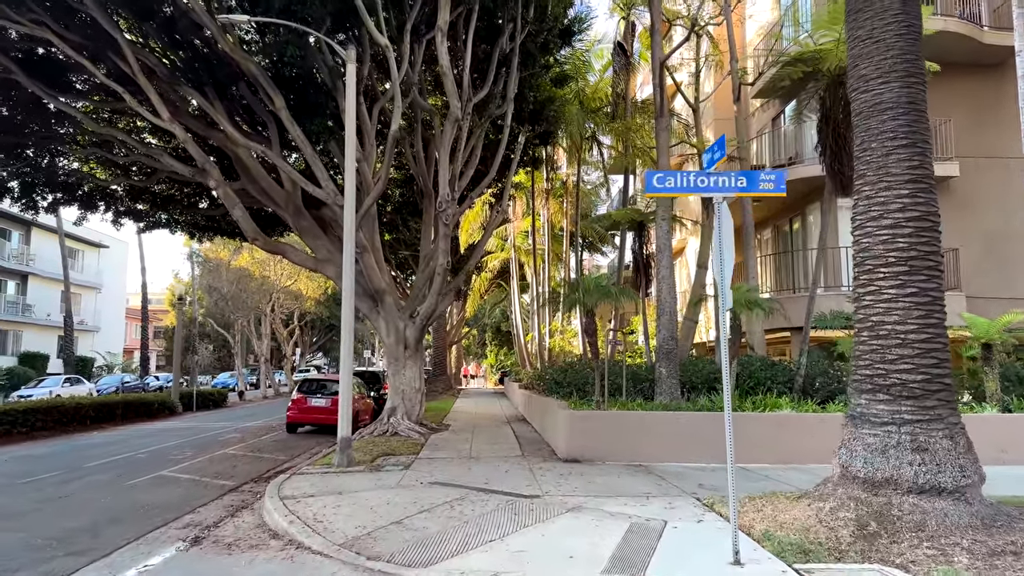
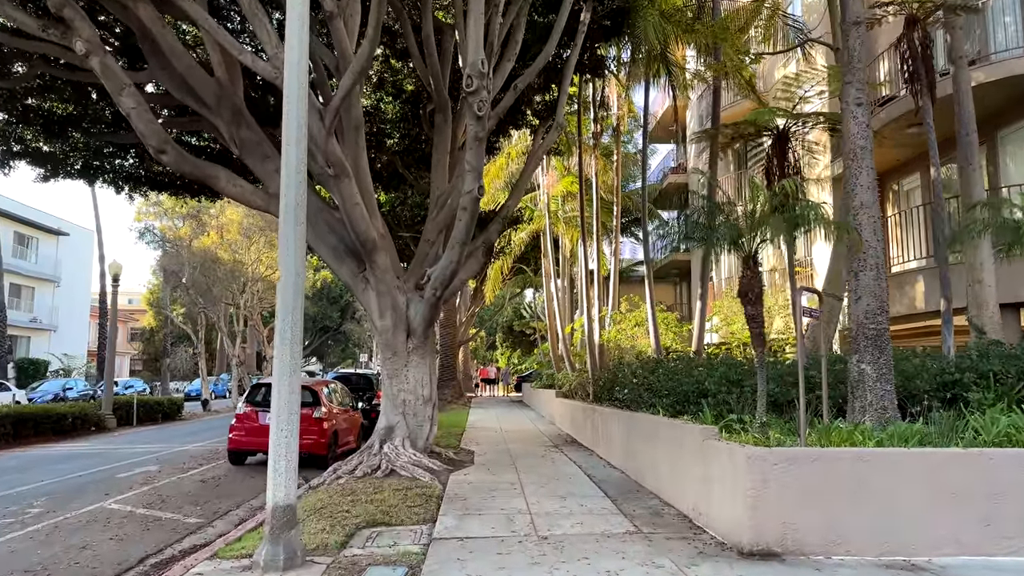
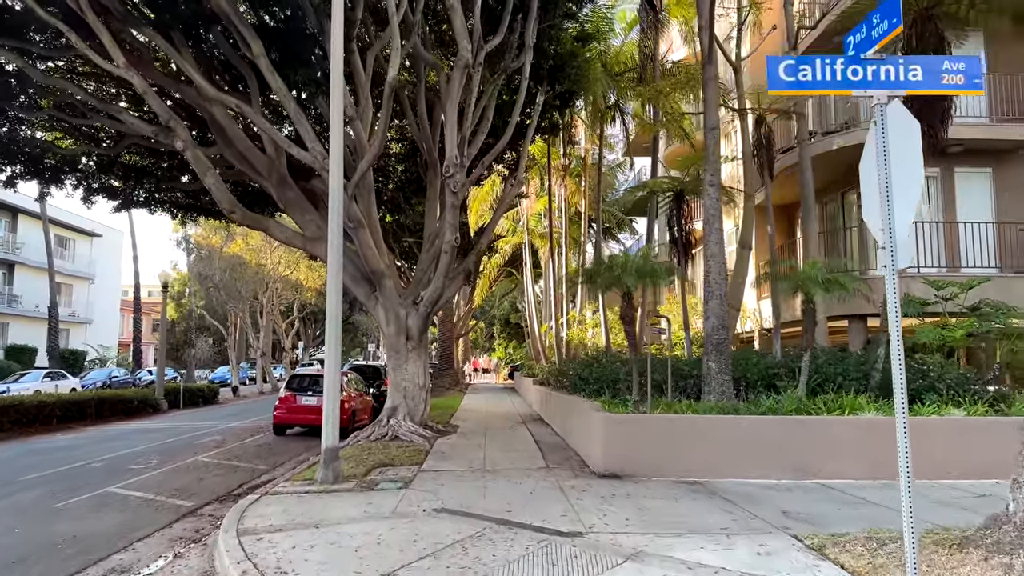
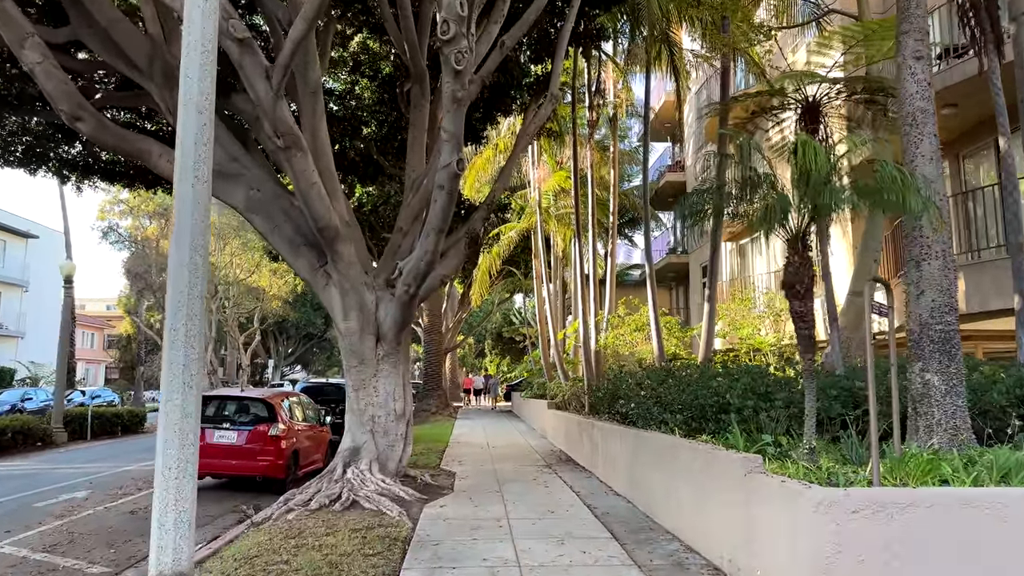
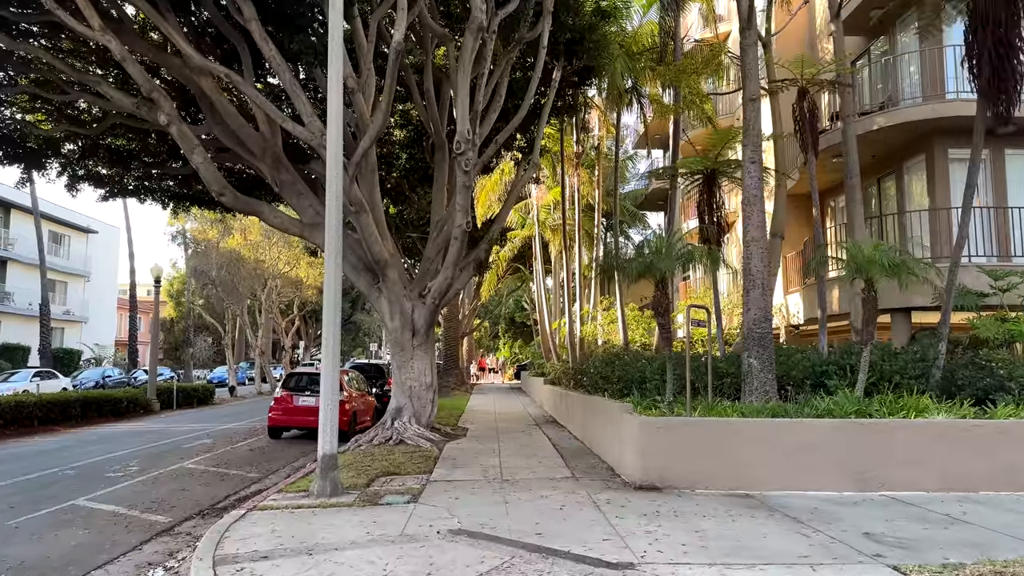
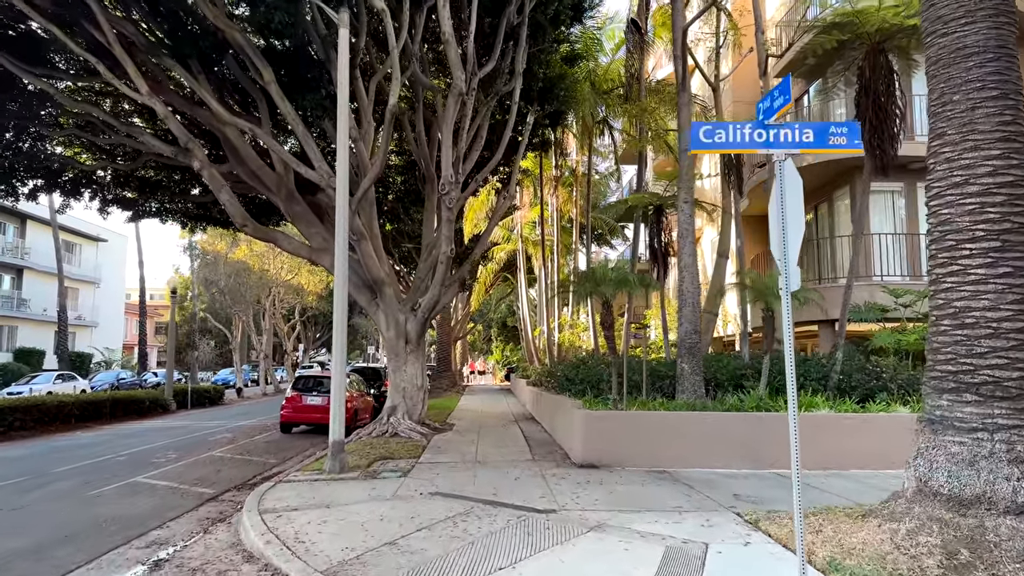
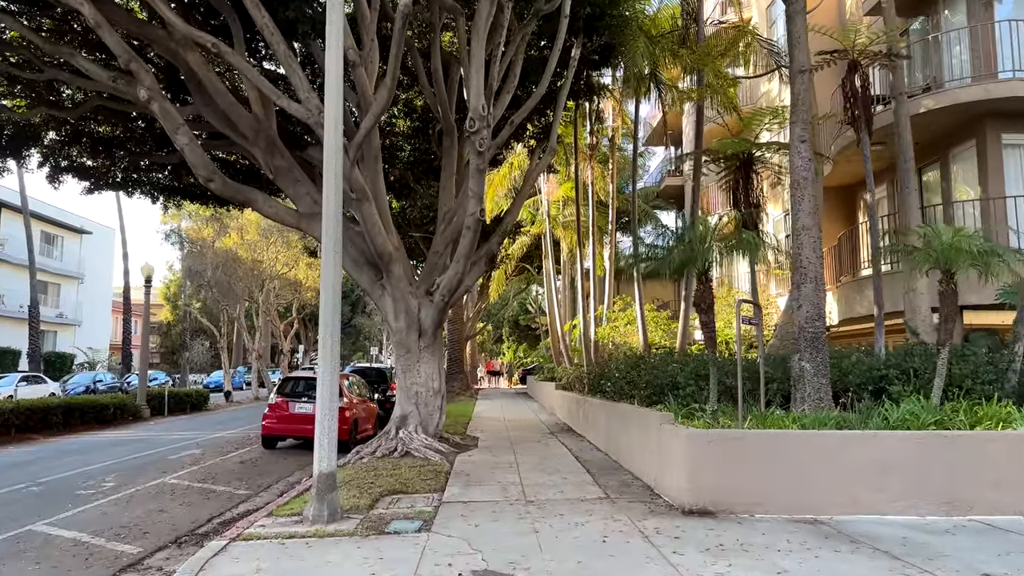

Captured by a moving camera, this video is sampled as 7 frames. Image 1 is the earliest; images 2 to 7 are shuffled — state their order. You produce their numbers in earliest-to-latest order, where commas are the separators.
6, 3, 5, 7, 2, 4
